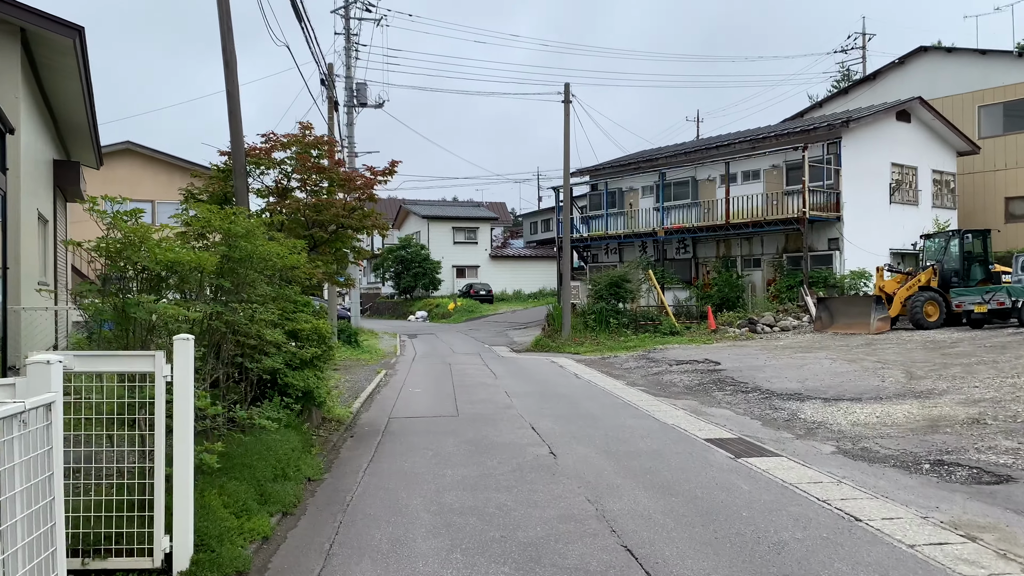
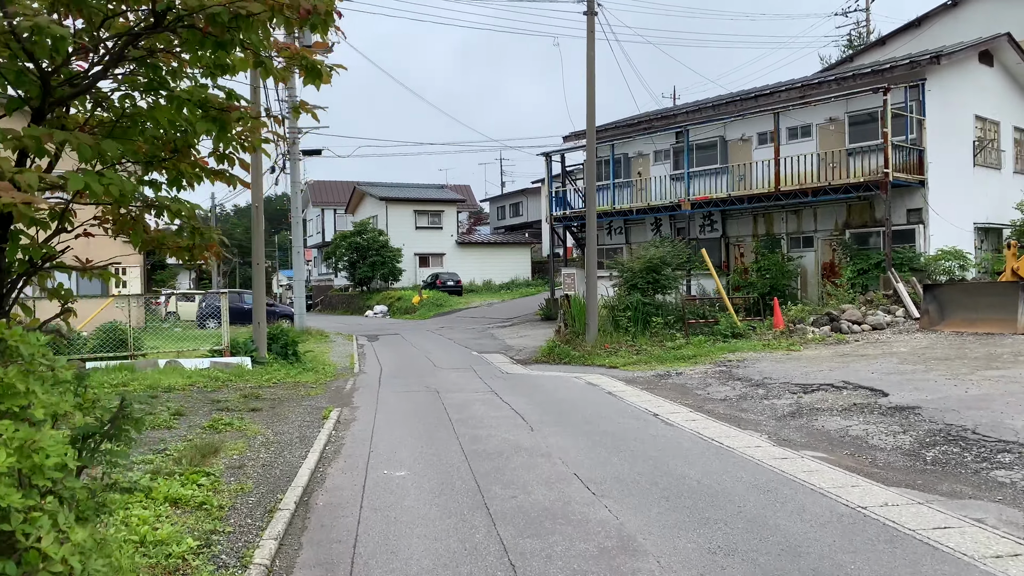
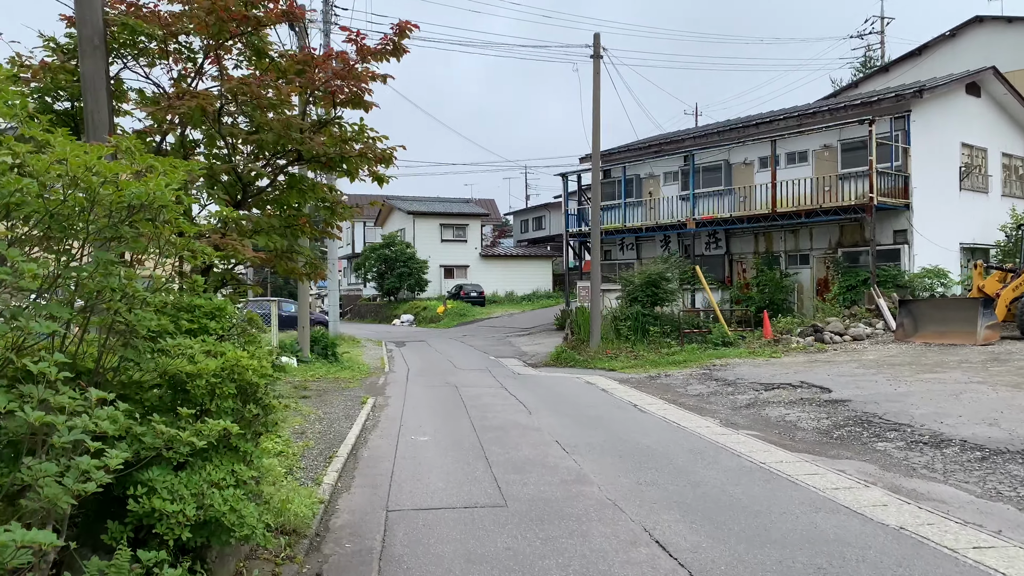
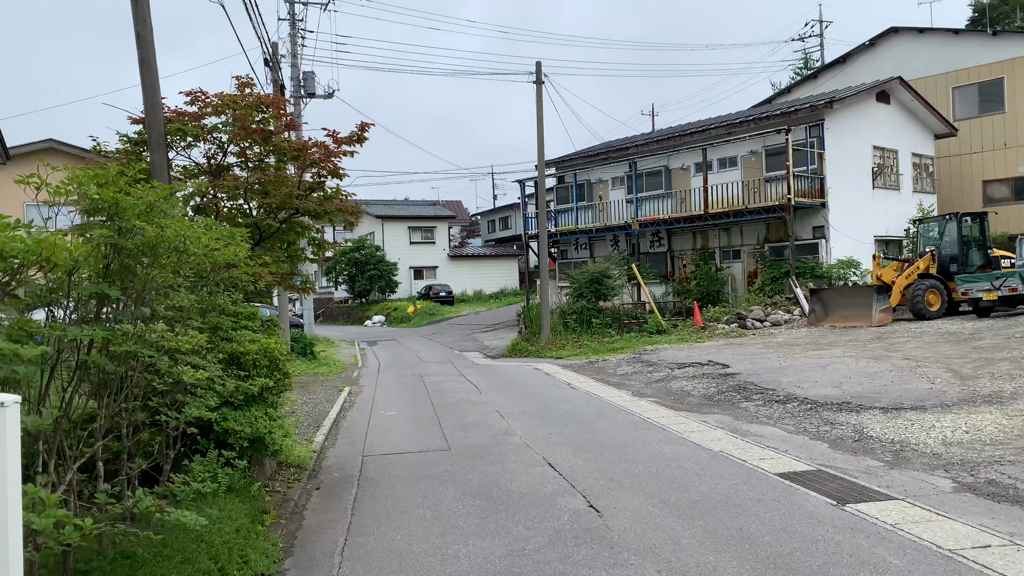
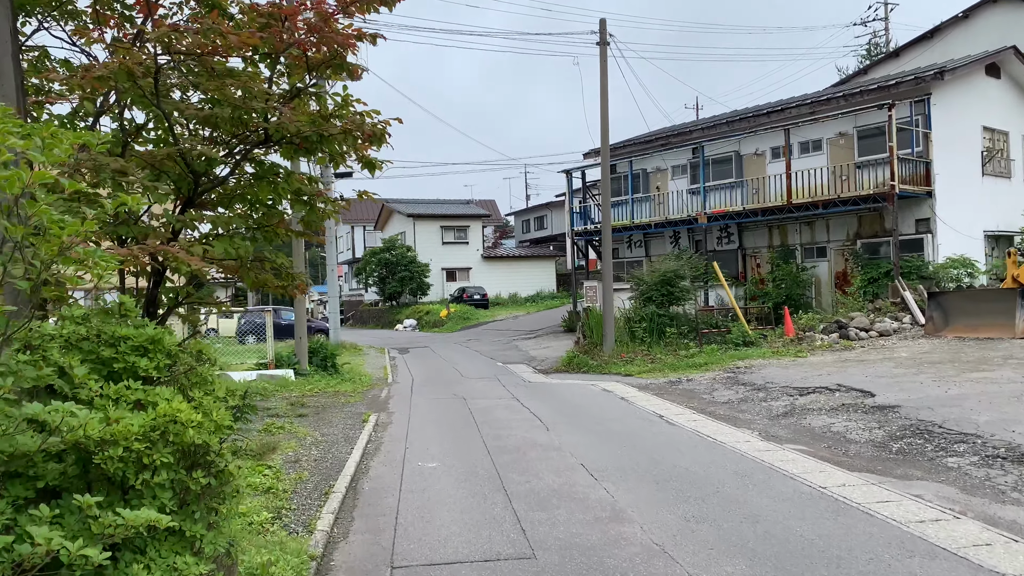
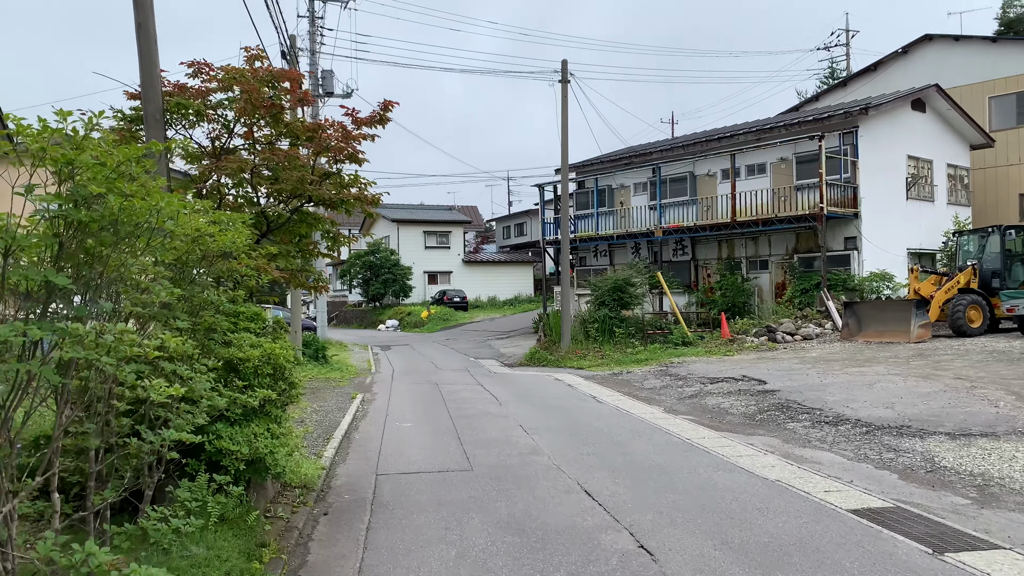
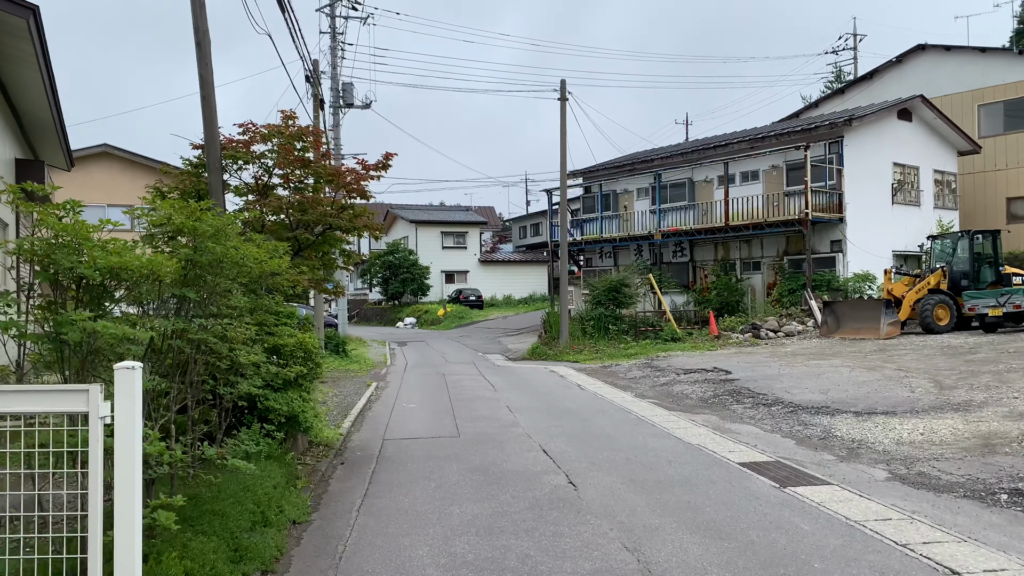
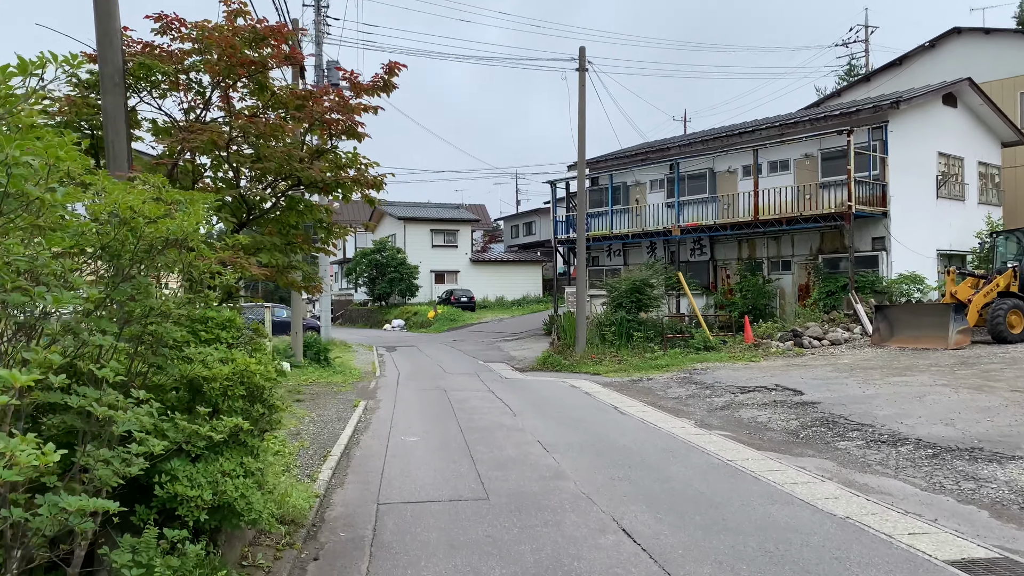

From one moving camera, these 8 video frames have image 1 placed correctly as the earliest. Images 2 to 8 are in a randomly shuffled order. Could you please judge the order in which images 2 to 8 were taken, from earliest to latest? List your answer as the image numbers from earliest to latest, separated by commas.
7, 4, 6, 8, 3, 5, 2
